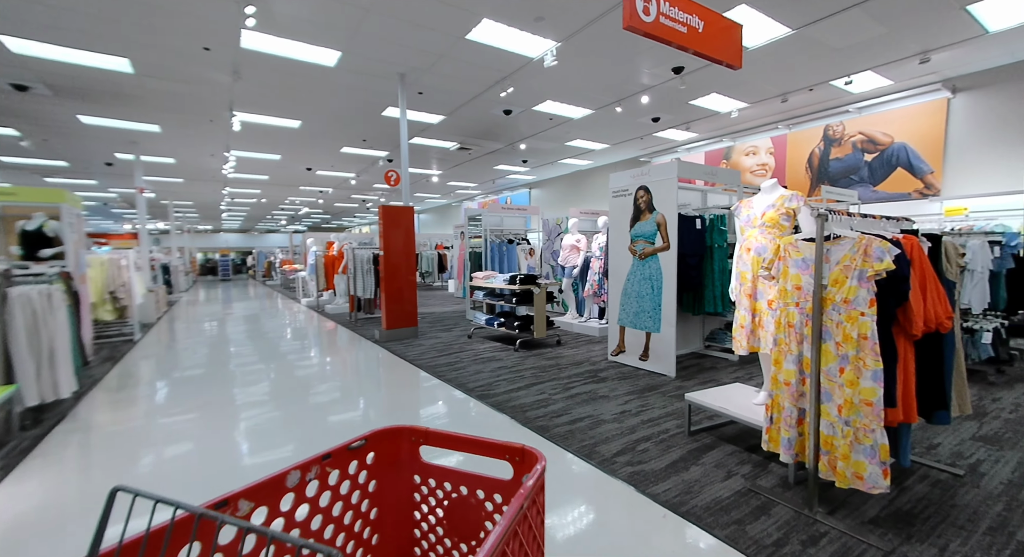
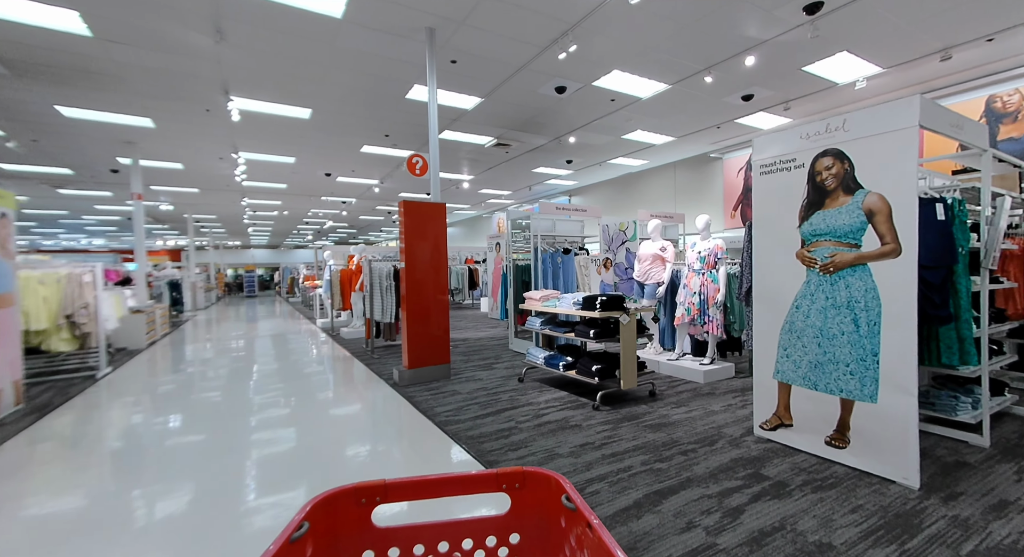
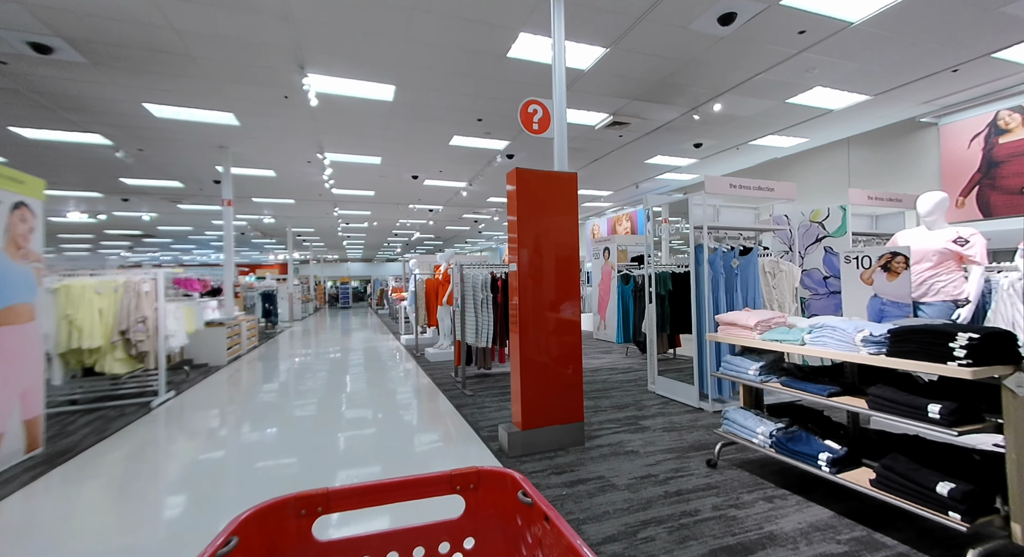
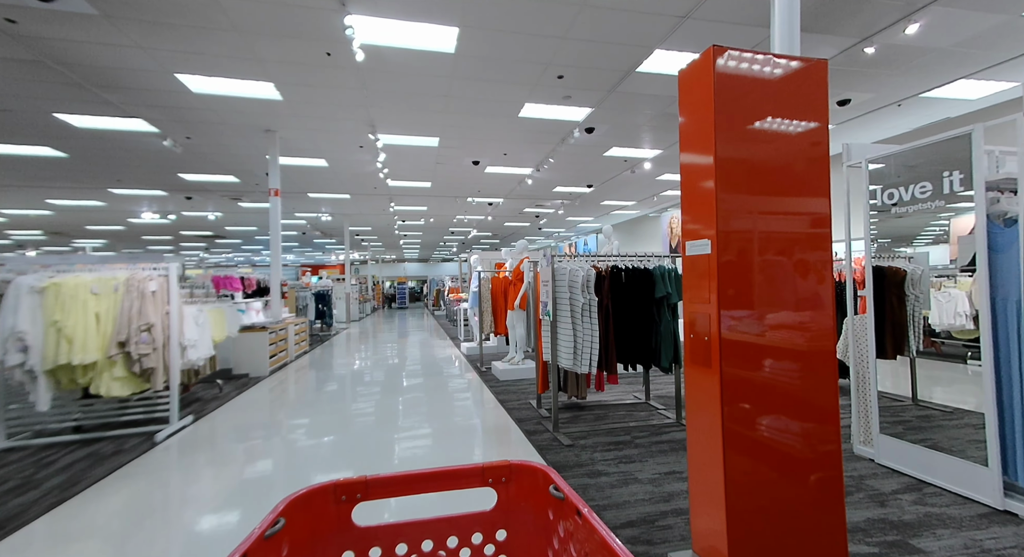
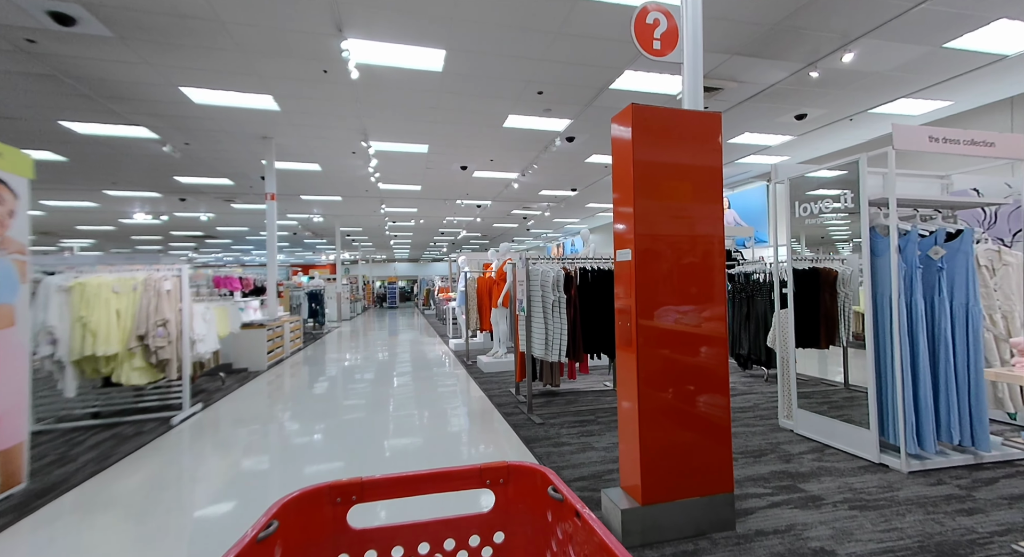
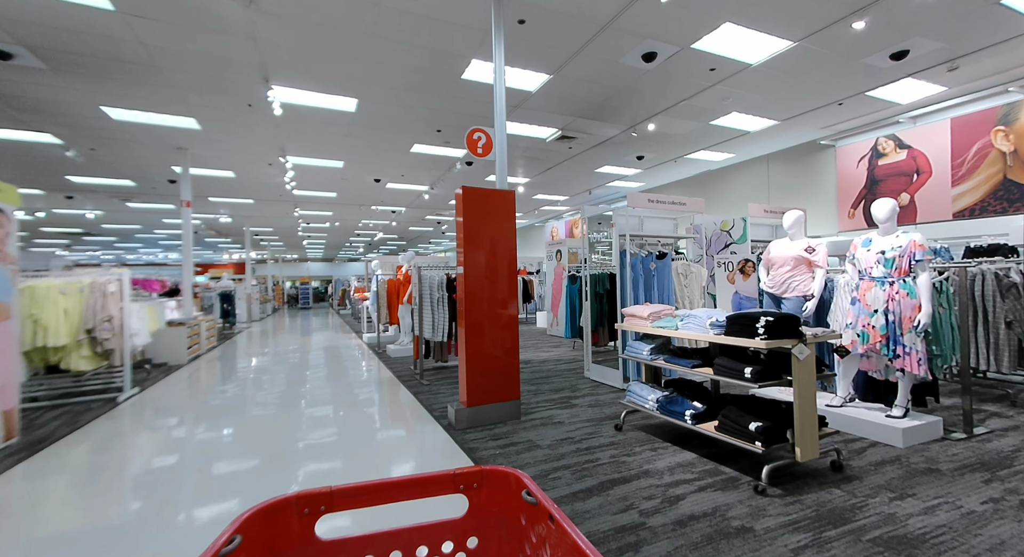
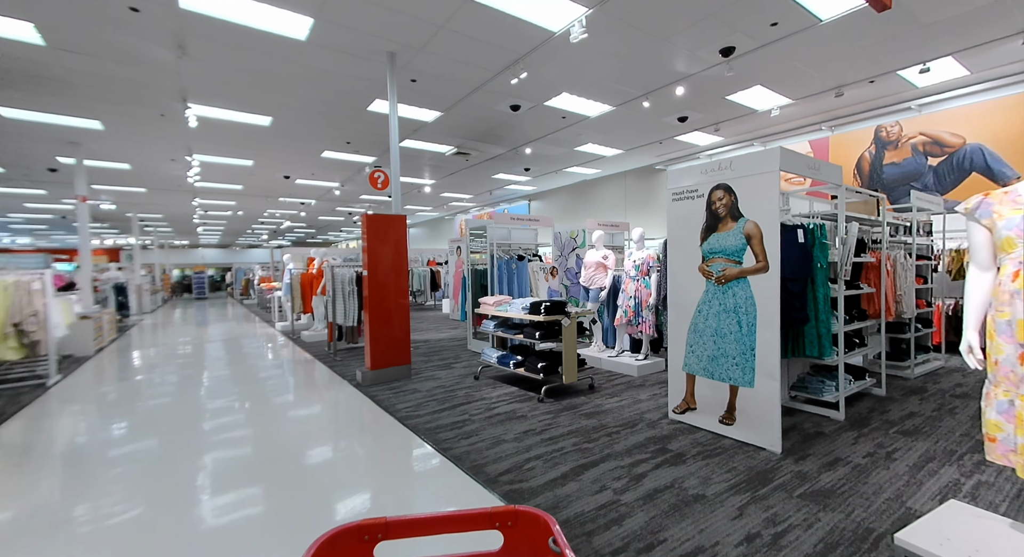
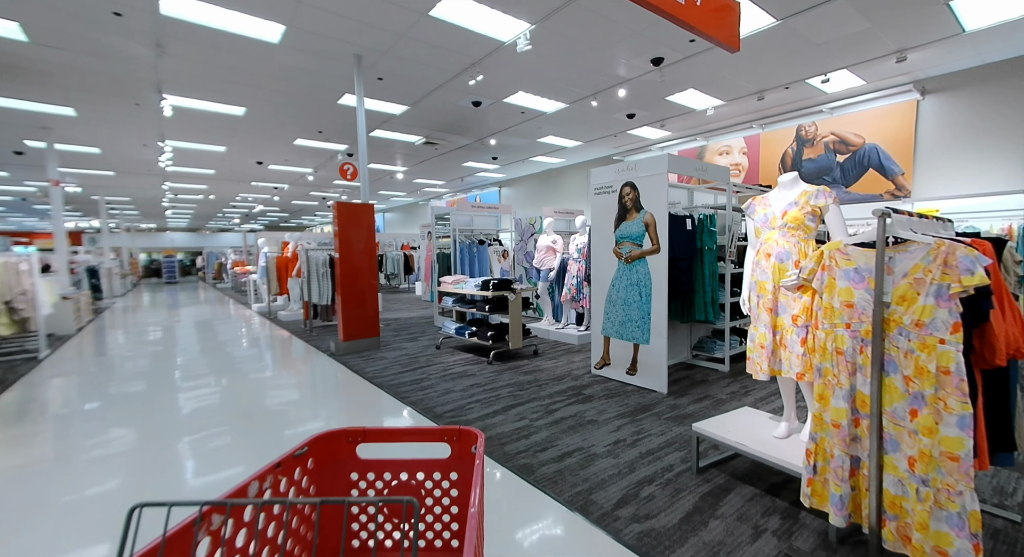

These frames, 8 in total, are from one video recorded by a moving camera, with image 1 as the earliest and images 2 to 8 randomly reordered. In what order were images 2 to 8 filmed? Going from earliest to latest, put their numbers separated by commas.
8, 7, 2, 6, 3, 5, 4
